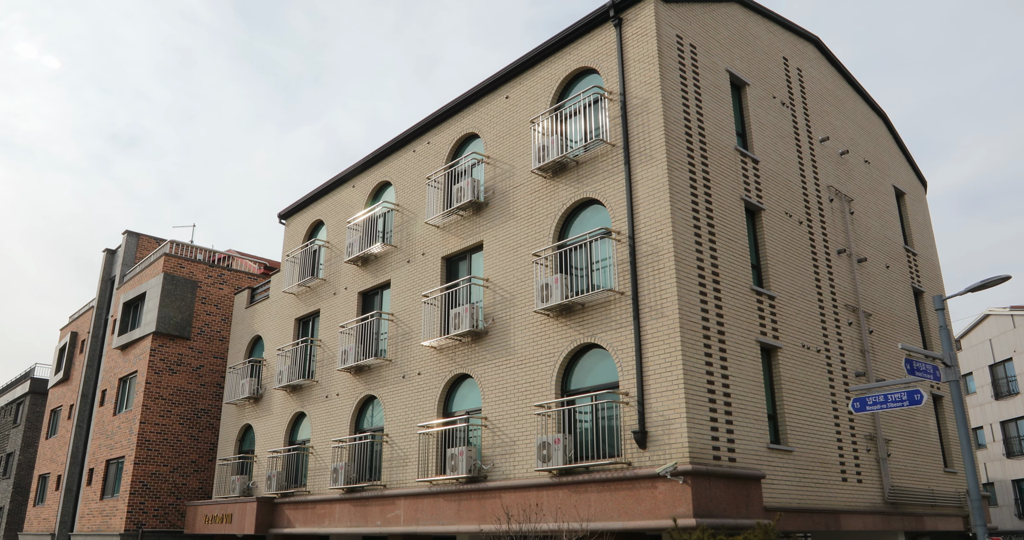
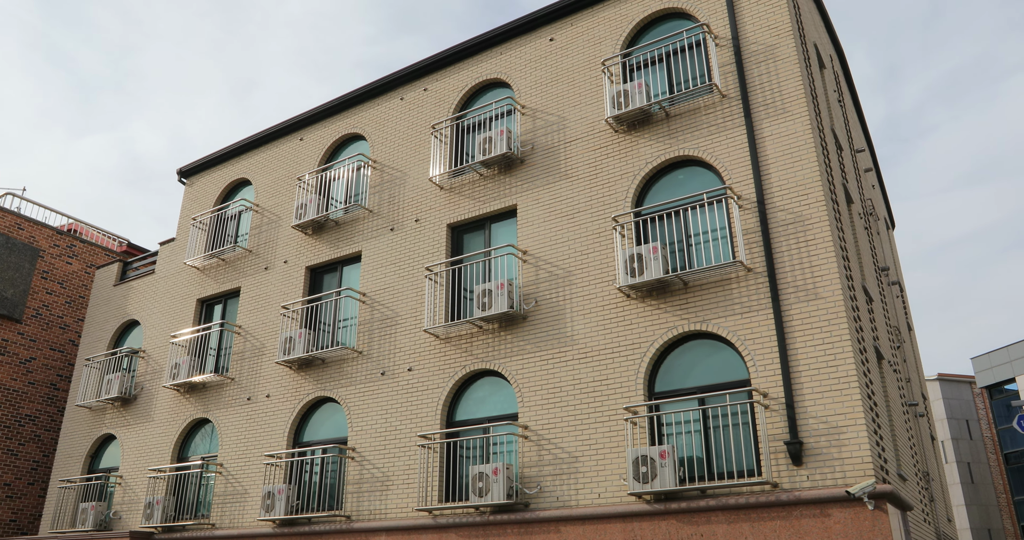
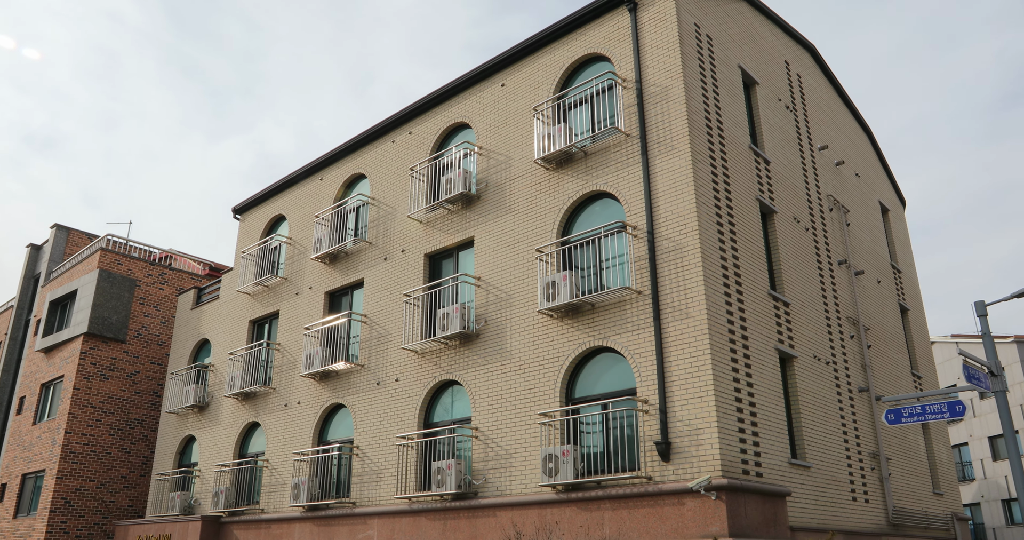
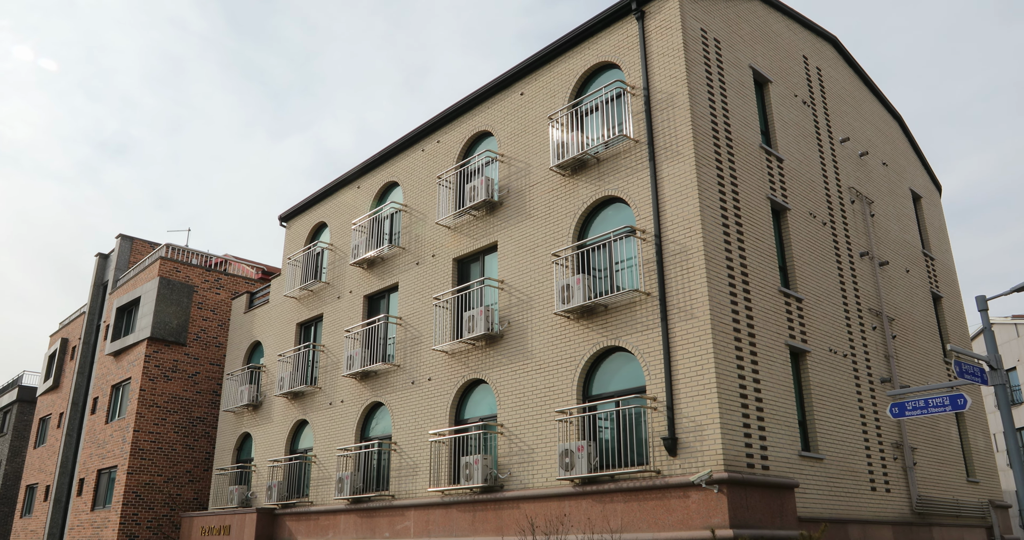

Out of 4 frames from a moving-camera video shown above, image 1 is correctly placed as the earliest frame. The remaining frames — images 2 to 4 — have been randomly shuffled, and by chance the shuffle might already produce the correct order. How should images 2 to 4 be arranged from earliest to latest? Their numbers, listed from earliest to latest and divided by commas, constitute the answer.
4, 3, 2
